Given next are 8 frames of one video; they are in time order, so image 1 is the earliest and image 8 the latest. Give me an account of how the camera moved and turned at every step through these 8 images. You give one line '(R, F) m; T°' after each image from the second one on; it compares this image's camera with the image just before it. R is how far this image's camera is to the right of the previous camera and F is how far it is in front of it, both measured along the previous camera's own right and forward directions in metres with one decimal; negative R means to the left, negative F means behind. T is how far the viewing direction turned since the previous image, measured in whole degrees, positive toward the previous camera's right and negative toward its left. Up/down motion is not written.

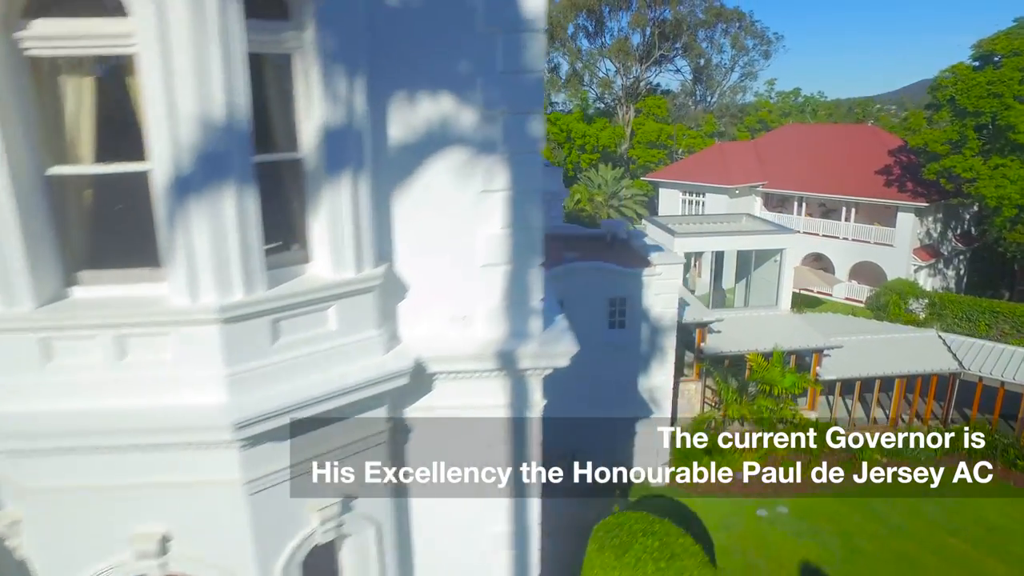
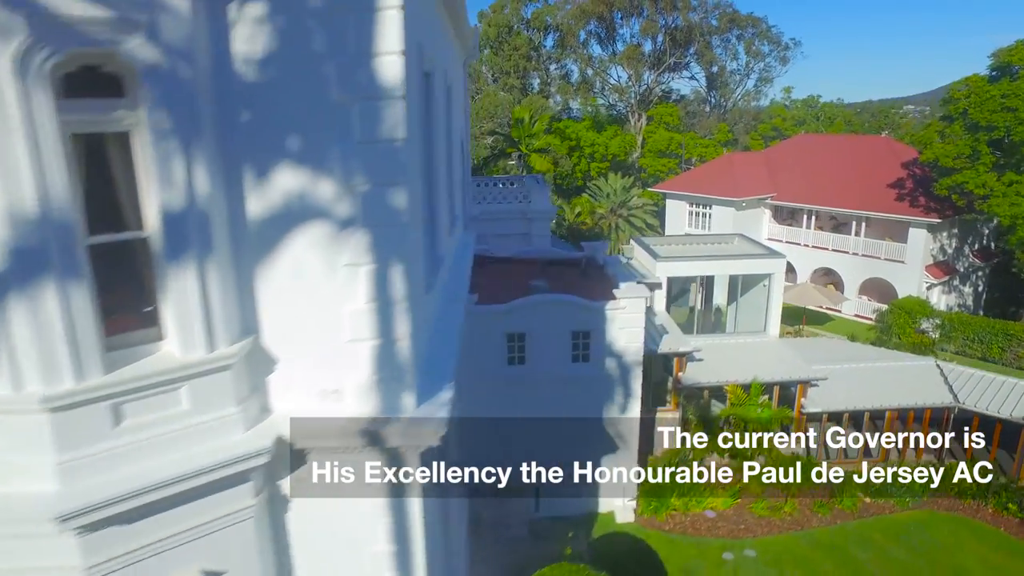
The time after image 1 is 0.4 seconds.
(+1.2, +0.3) m; -2°
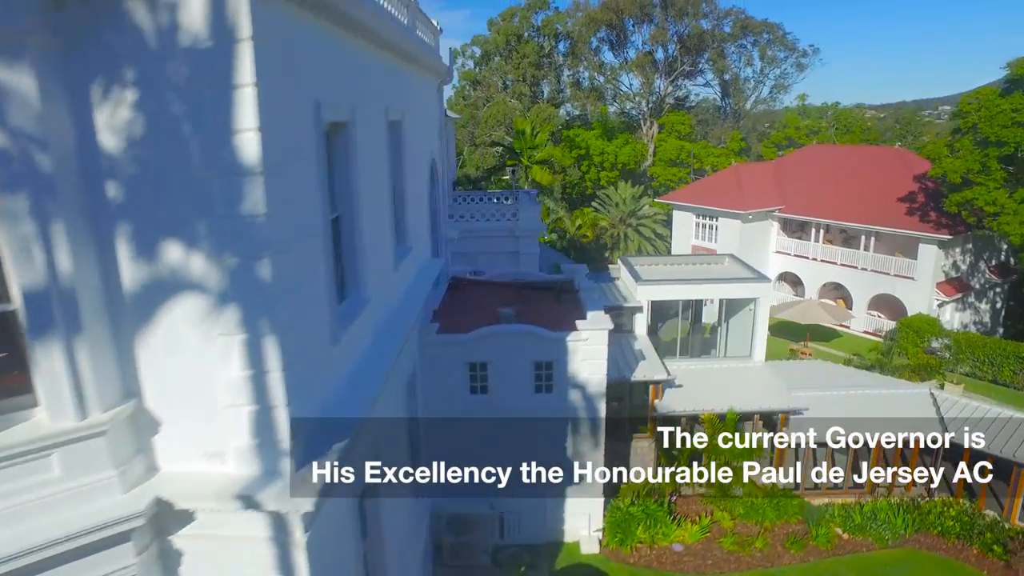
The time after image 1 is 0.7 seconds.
(+1.1, +0.1) m; -2°
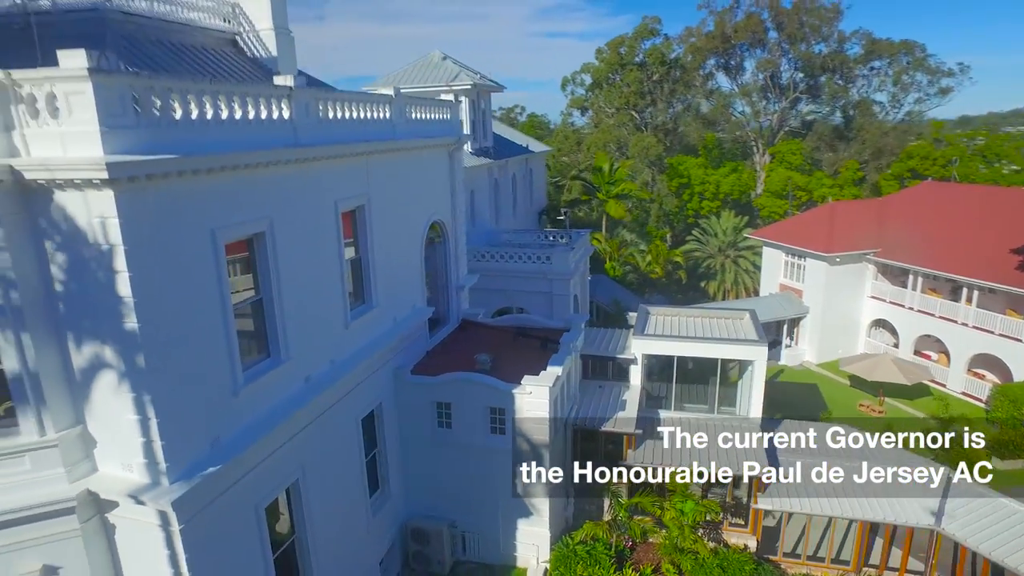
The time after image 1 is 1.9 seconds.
(+3.8, -1.3) m; -14°
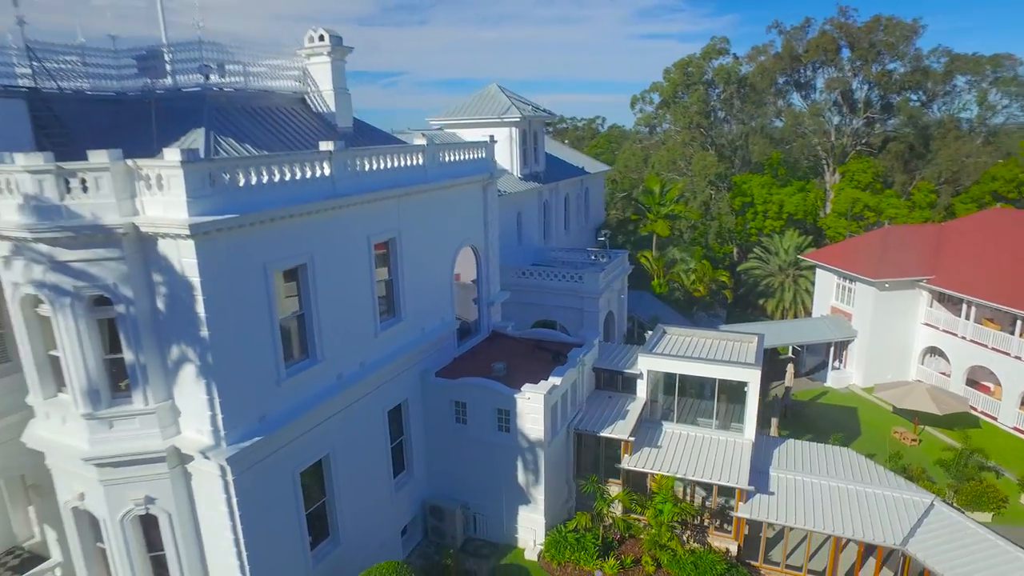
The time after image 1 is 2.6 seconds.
(+2.0, -2.2) m; -8°
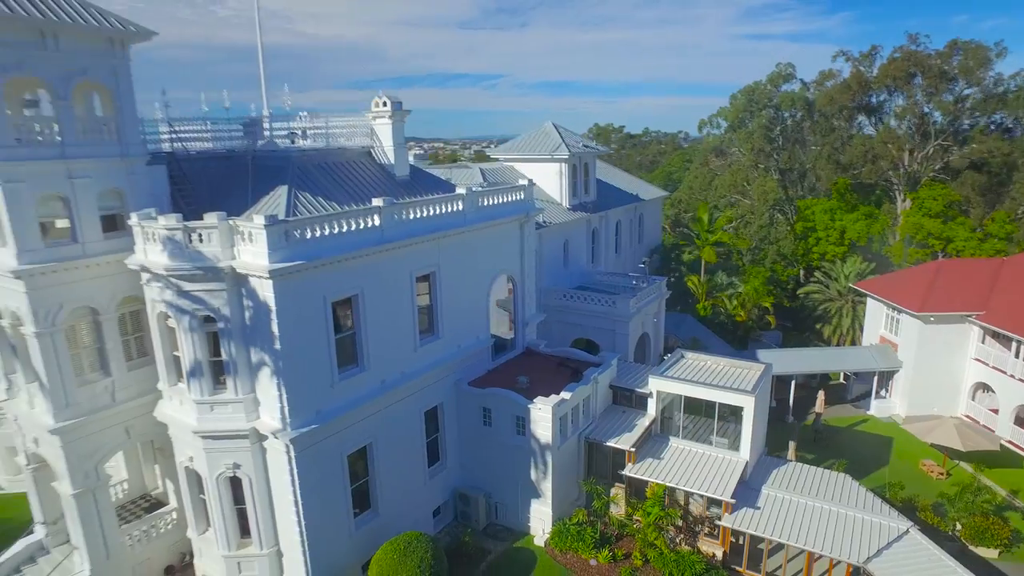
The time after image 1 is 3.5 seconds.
(+2.0, -2.8) m; -8°
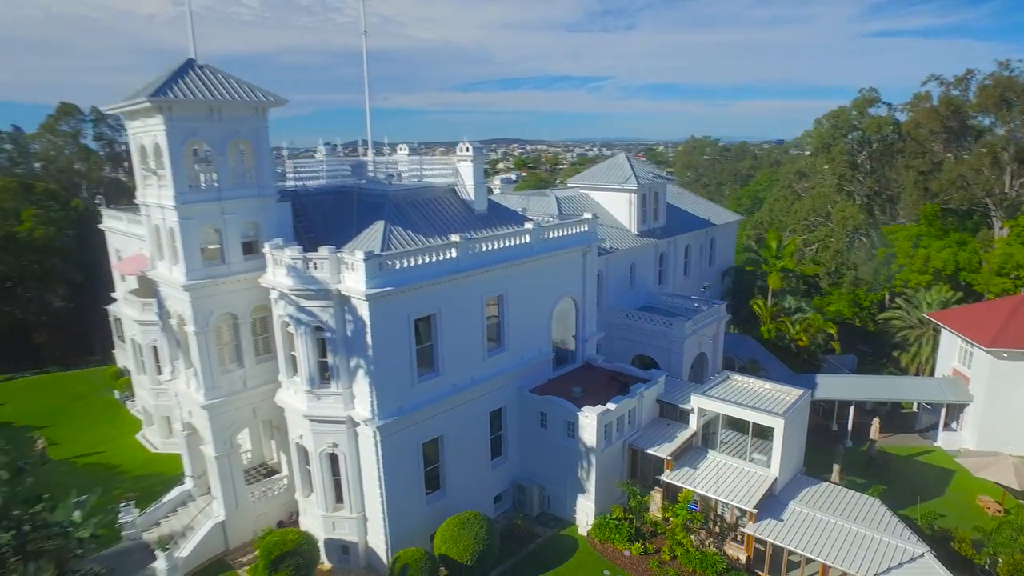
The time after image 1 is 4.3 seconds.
(+1.2, -2.8) m; -9°
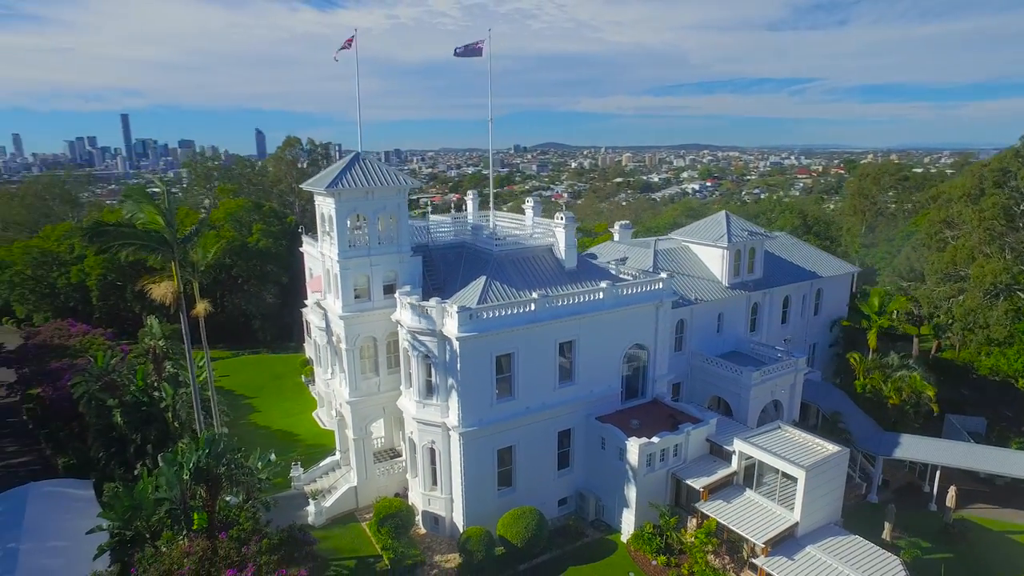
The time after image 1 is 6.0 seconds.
(+3.9, -4.7) m; -15°
